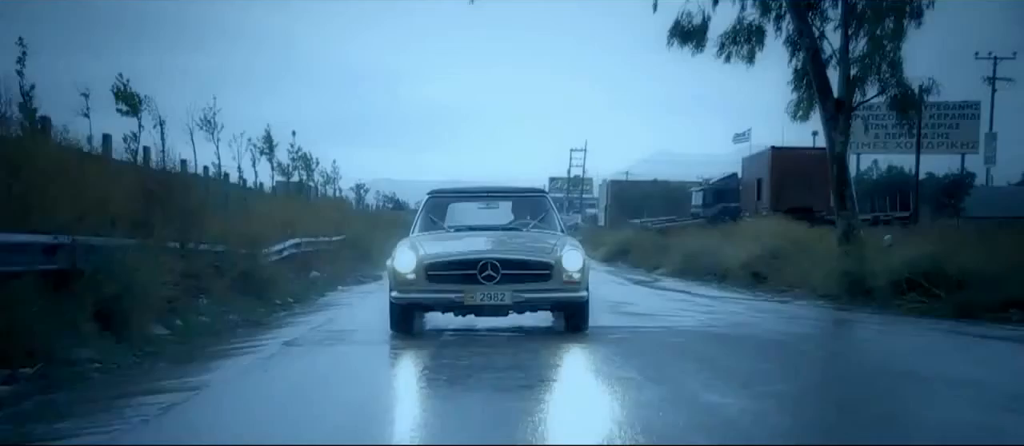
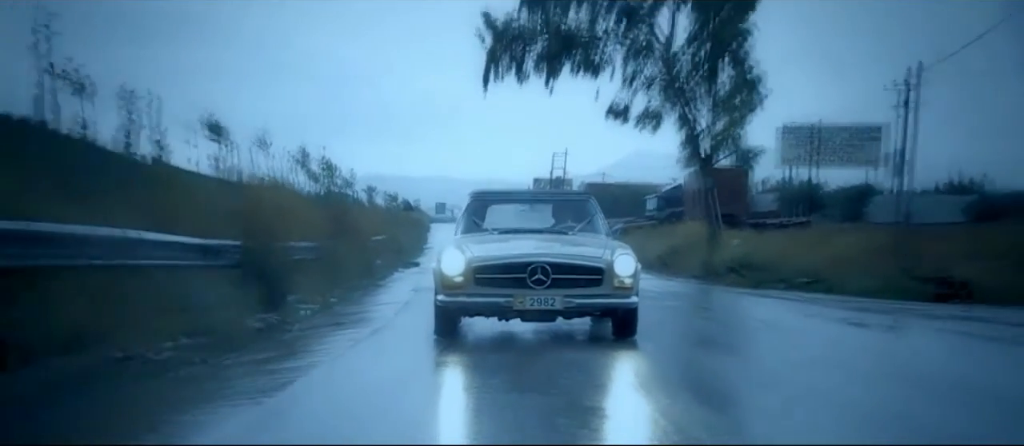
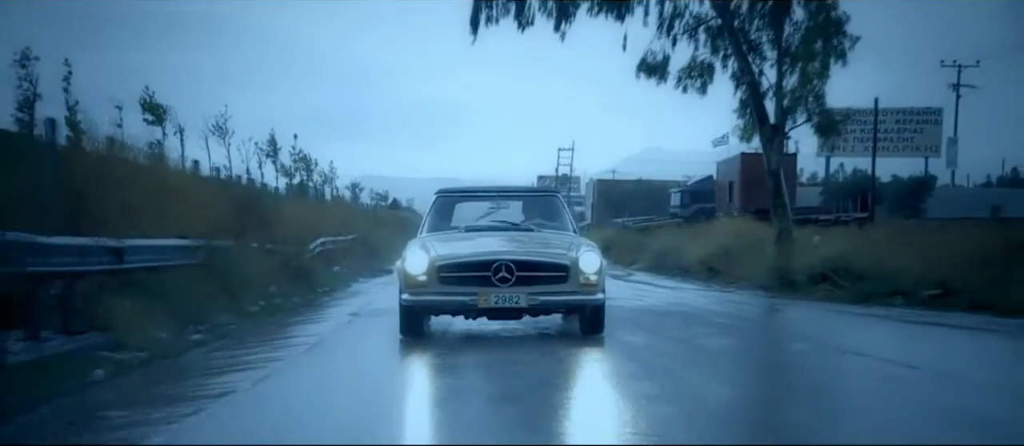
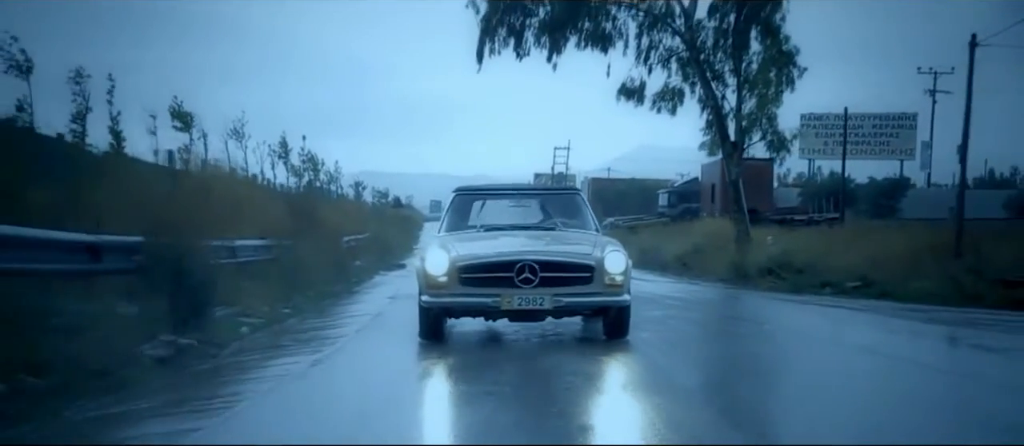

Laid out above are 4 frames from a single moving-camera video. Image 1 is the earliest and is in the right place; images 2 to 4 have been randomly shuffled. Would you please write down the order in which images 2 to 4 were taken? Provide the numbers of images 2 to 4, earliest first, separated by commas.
3, 4, 2
